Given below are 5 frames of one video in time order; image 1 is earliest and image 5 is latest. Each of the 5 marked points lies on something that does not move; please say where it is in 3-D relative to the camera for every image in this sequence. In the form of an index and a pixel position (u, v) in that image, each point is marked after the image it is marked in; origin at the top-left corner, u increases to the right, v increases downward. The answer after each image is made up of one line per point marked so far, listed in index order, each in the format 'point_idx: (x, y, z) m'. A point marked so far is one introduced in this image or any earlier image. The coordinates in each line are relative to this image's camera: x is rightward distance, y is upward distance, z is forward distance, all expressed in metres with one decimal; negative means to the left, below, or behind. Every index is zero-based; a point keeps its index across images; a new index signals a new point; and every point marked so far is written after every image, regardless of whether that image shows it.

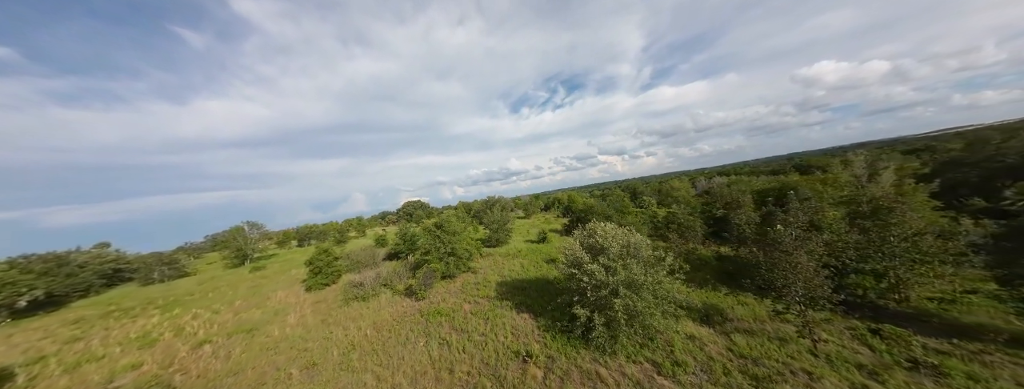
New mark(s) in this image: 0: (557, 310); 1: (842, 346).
0: (+3.4, -8.8, +17.7) m
1: (+17.9, -8.2, +12.6) m
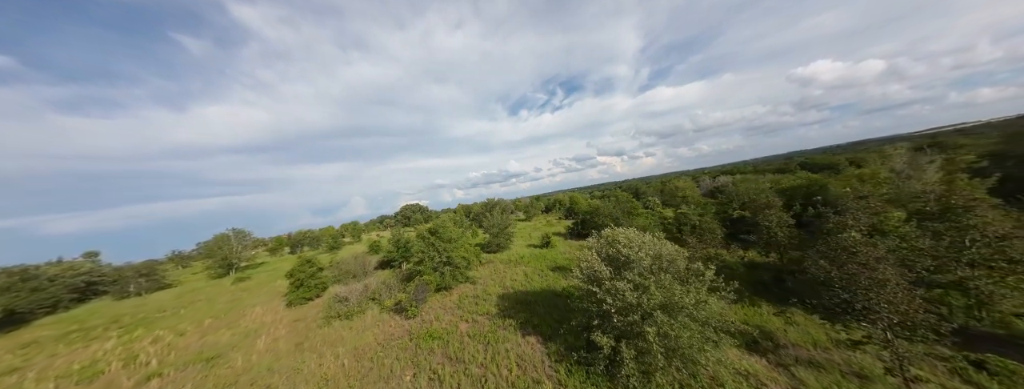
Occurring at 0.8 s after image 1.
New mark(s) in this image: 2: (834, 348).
0: (+3.7, -8.9, +14.8) m
1: (+18.2, -8.1, +9.8) m
2: (+16.9, -8.0, +12.2) m
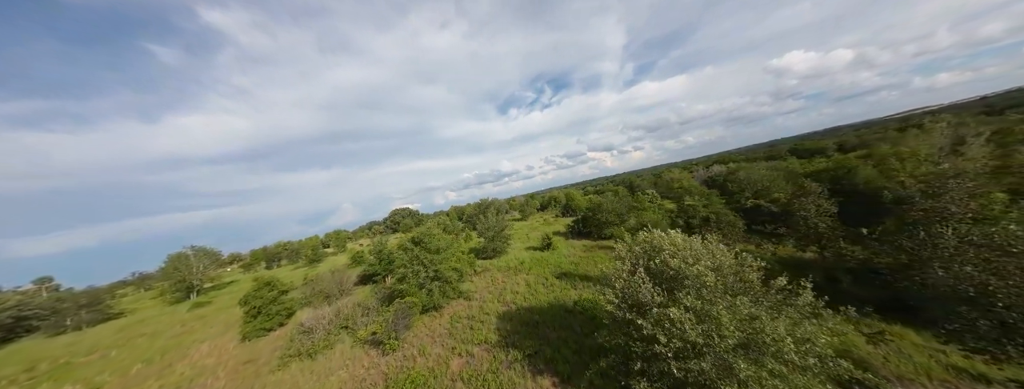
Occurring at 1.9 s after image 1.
0: (+4.1, -8.6, +11.1) m
1: (+18.7, -7.1, +6.5) m
2: (+17.3, -7.2, +8.9) m
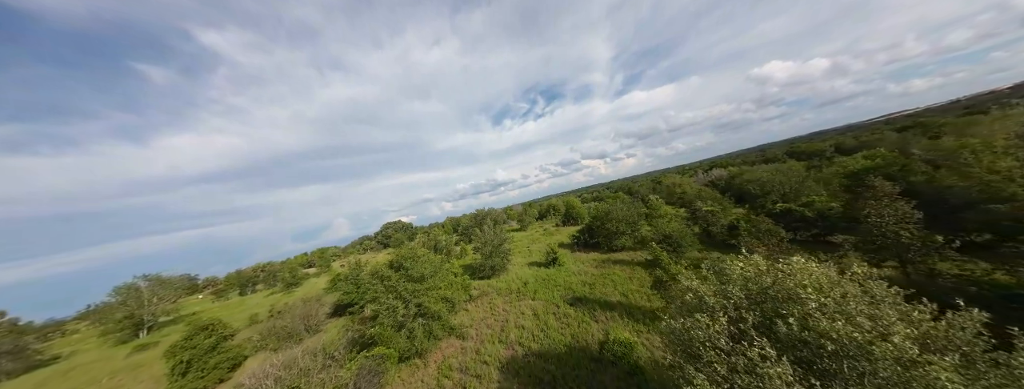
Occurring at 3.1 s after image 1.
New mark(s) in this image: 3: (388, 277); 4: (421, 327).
0: (+4.6, -8.8, +6.6) m
1: (+19.2, -6.7, +2.3) m
2: (+17.8, -6.9, +4.6) m
3: (-9.8, -6.6, +18.5) m
4: (-6.6, -9.4, +16.7) m
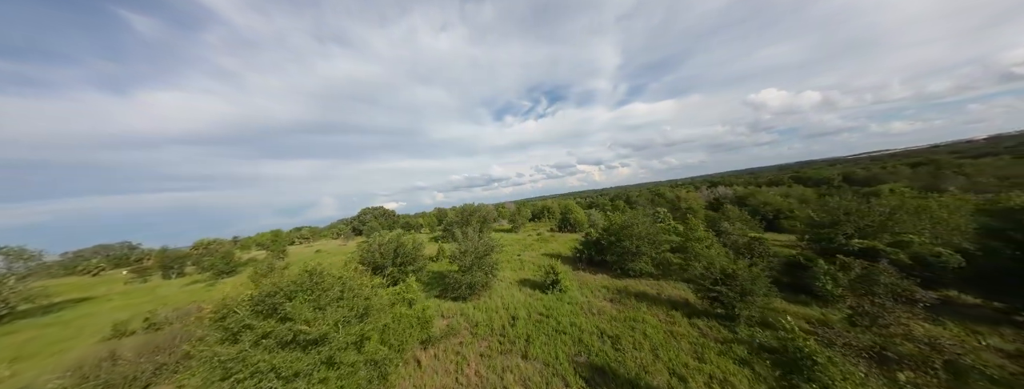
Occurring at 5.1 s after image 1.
0: (+3.9, -9.2, -1.5) m
1: (+18.7, -8.7, -5.5) m
2: (+17.2, -8.7, -3.2) m
3: (-10.5, -5.3, +9.9) m
4: (-7.6, -8.5, +8.2) m
